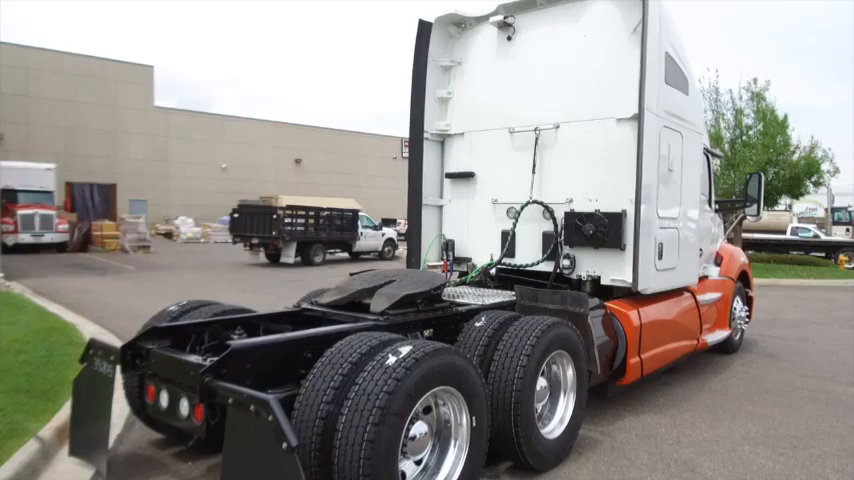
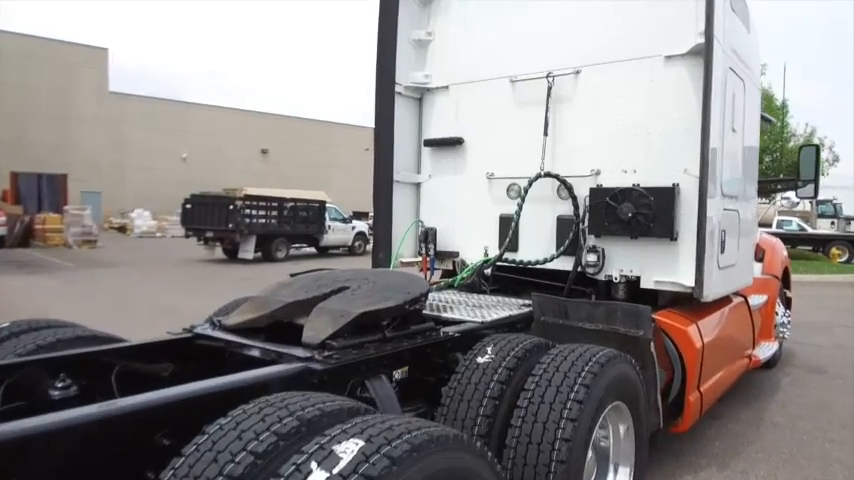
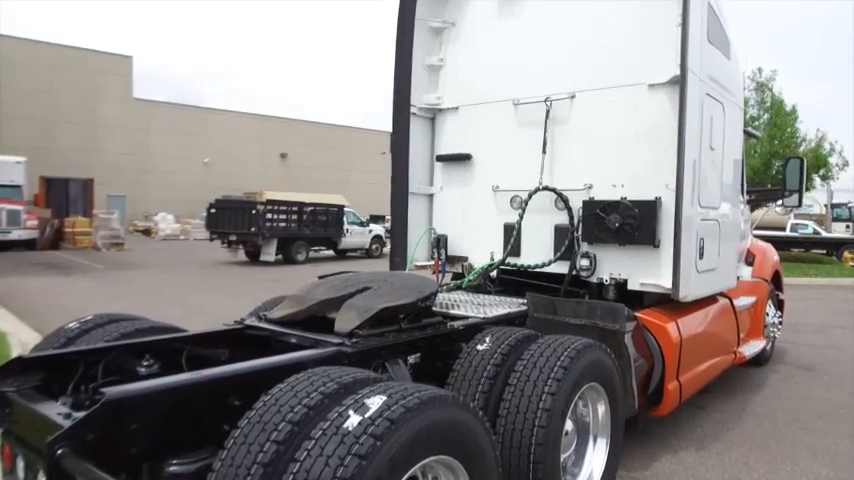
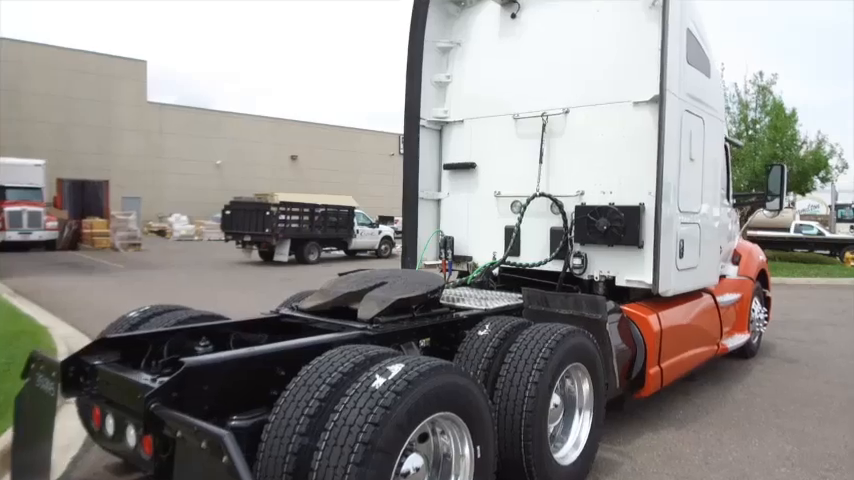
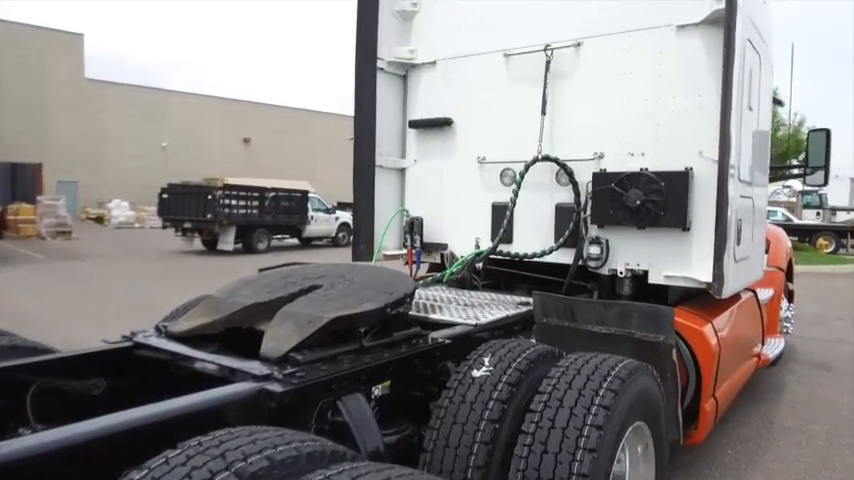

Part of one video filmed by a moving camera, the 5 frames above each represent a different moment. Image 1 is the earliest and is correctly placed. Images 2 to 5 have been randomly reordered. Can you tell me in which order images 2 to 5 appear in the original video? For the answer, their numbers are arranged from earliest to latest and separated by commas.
4, 3, 2, 5
